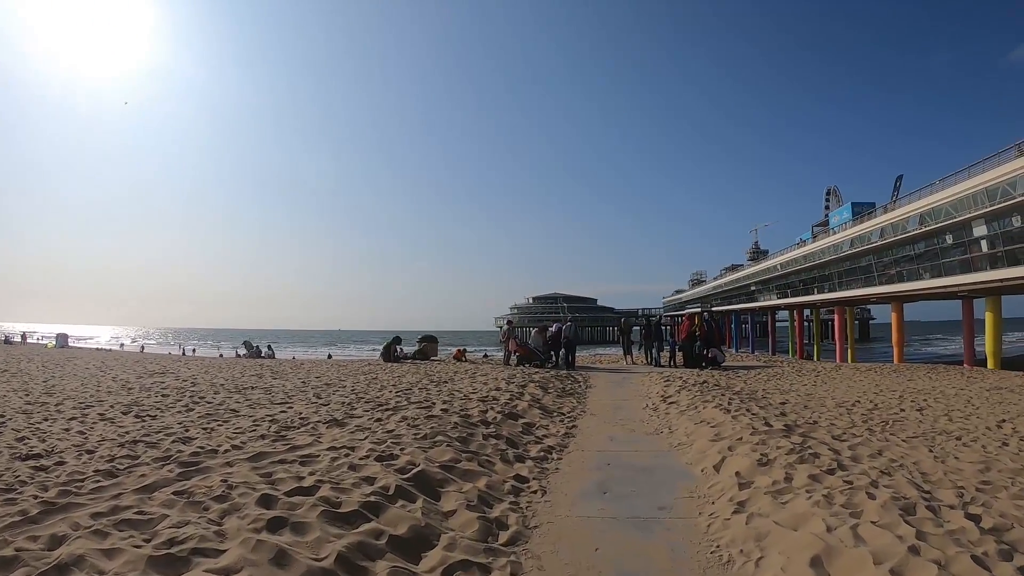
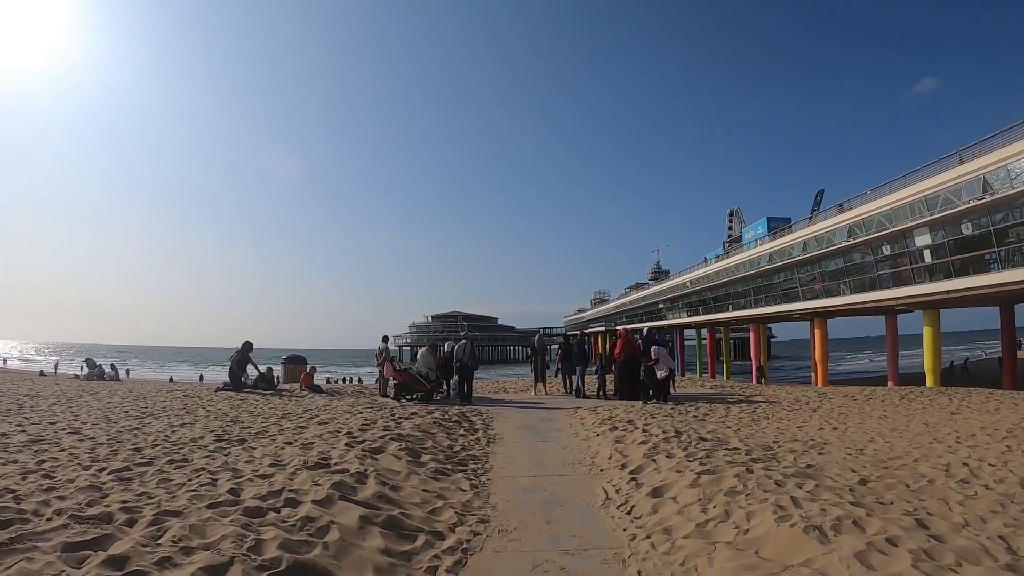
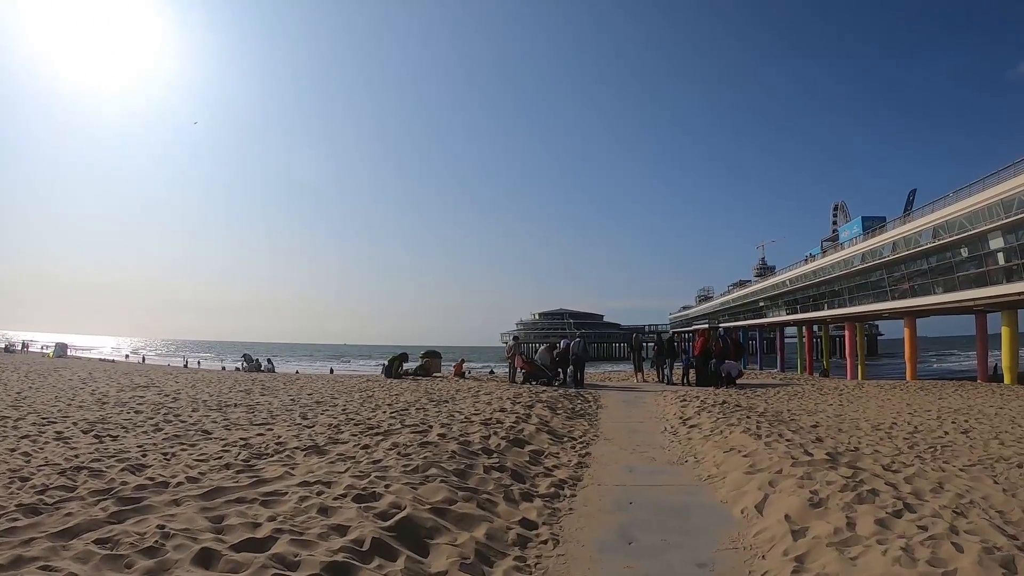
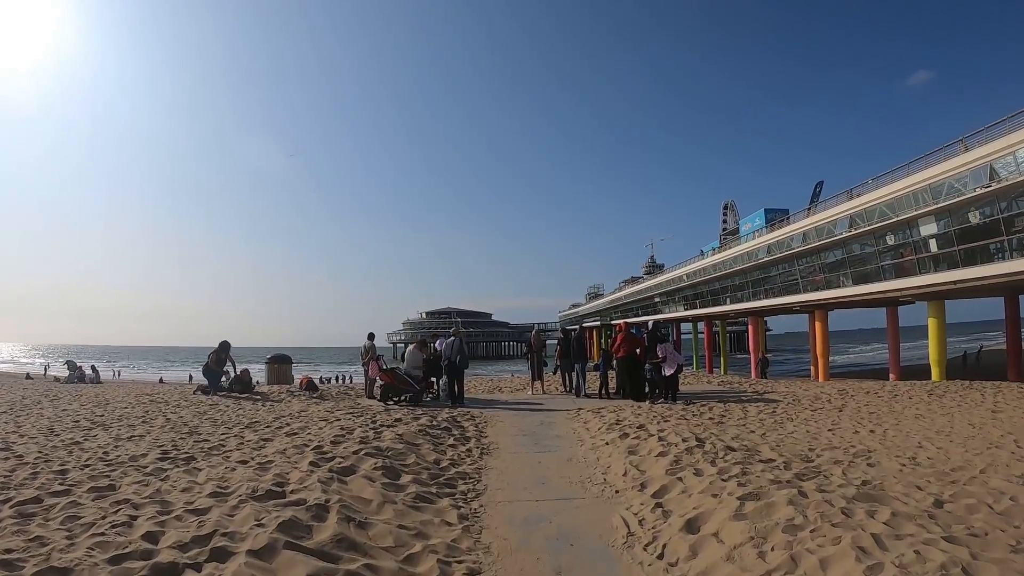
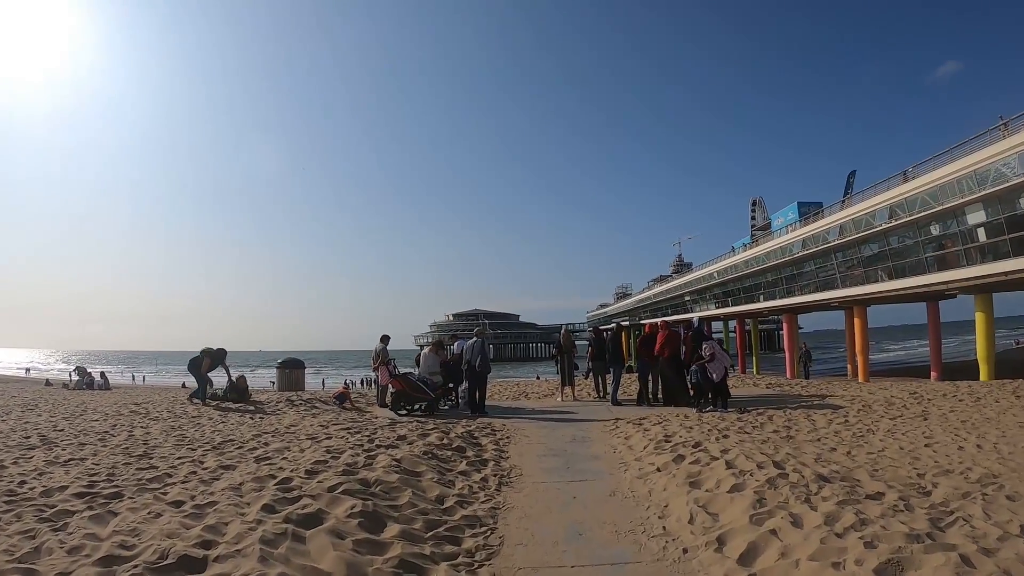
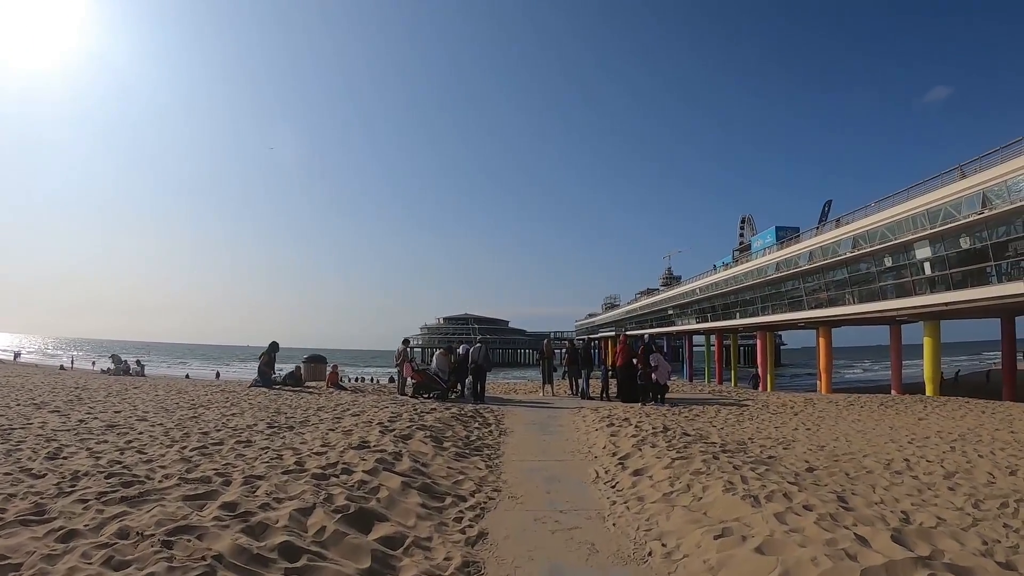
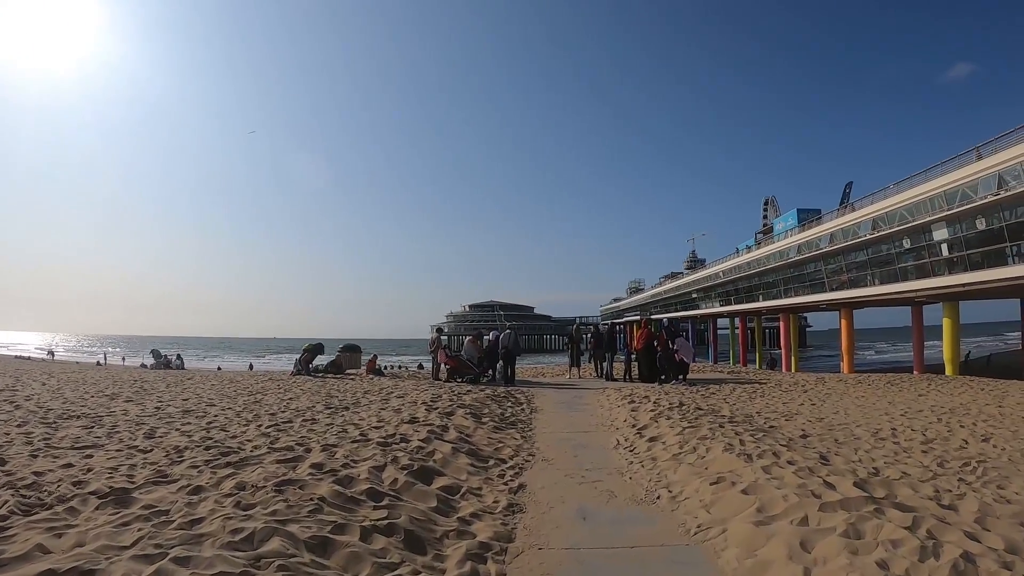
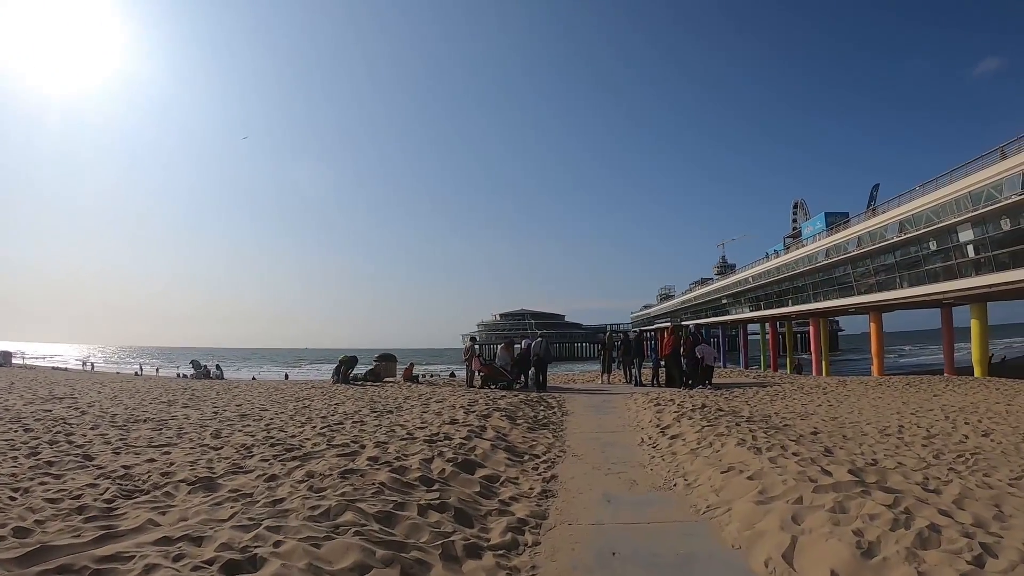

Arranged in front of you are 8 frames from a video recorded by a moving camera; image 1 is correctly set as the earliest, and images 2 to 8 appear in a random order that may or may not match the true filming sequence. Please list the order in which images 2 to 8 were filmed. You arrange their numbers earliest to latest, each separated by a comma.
3, 8, 7, 6, 2, 4, 5
